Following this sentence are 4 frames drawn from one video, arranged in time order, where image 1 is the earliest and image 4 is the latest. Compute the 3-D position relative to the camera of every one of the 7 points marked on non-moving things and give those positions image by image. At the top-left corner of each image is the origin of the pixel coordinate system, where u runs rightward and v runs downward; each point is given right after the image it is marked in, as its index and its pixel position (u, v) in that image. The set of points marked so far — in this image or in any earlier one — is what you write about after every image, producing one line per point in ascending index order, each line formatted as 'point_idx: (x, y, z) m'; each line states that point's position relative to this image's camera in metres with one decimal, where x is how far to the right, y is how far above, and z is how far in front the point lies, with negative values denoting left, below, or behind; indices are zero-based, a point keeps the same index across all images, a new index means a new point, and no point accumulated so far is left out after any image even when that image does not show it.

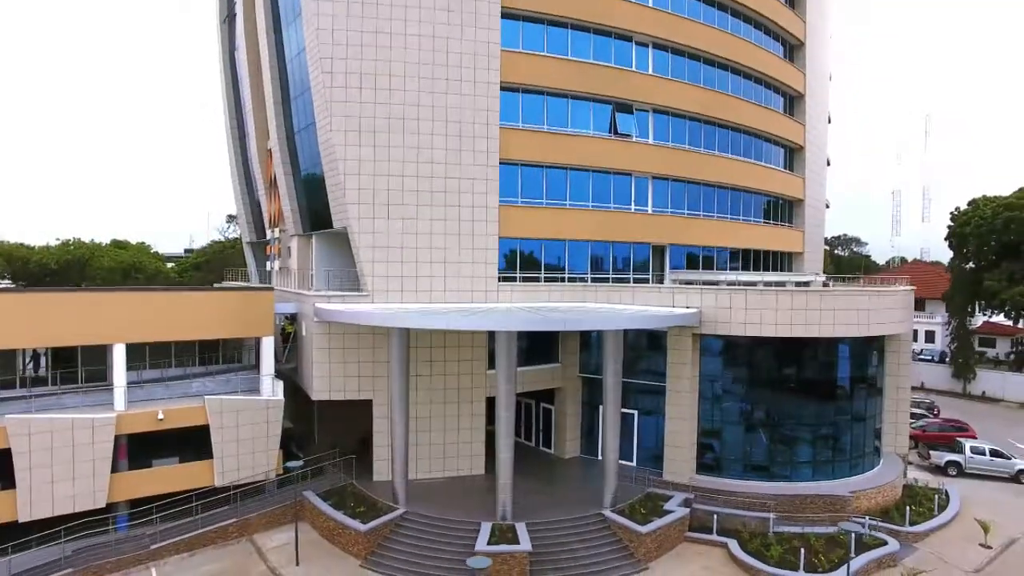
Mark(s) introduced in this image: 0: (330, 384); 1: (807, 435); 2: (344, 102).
0: (-5.2, -2.8, +18.0) m
1: (+9.0, -4.5, +19.0) m
2: (-5.0, +5.3, +18.4) m
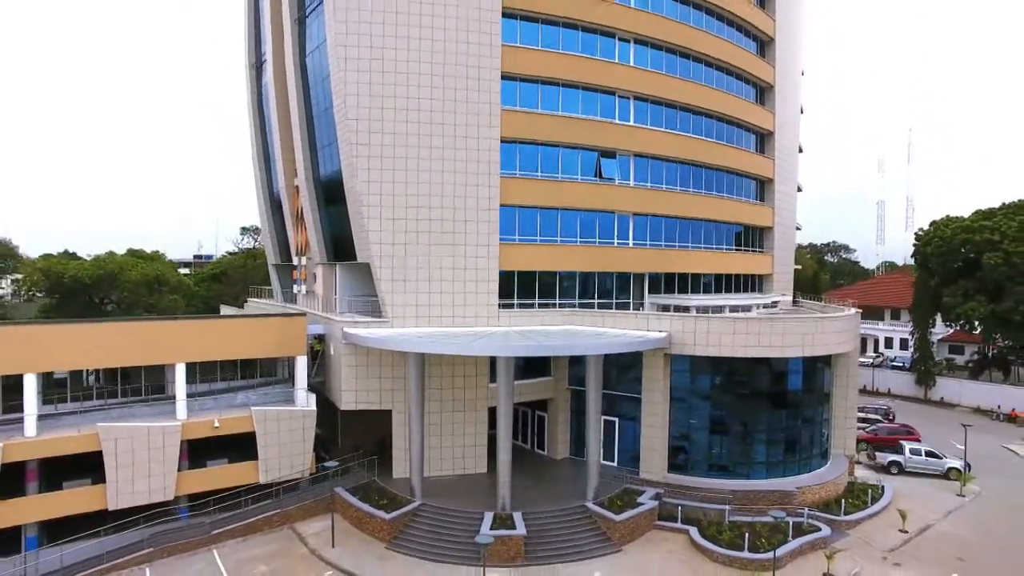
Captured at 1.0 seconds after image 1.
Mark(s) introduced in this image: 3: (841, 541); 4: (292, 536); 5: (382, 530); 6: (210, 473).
0: (-5.3, -3.7, +21.2) m
1: (+9.0, -5.4, +22.2) m
2: (-5.1, +4.4, +21.6) m
3: (+10.0, -7.7, +19.0) m
4: (-6.8, -7.7, +19.2) m
5: (-3.8, -7.2, +18.3) m
6: (-9.5, -5.9, +19.6) m
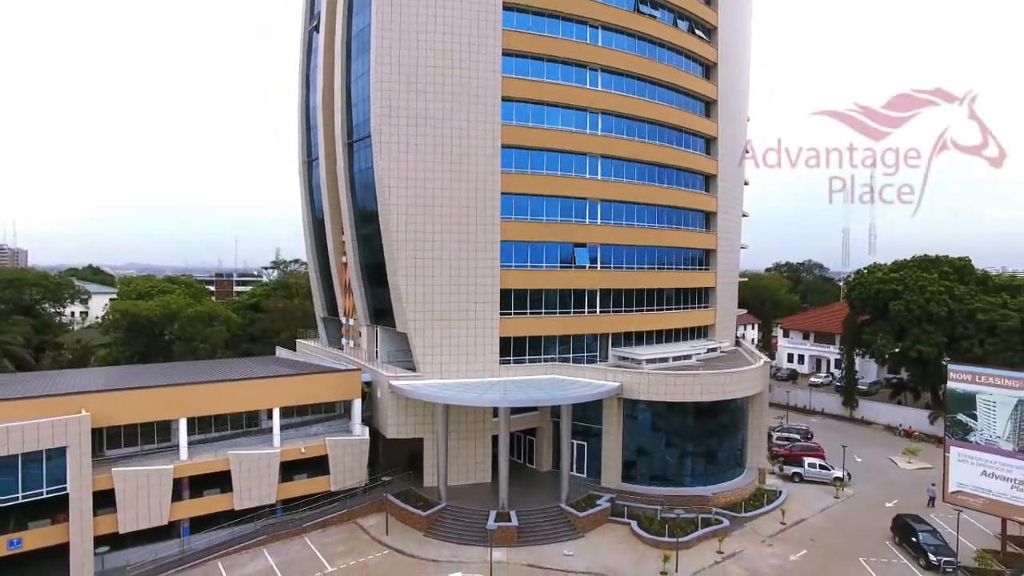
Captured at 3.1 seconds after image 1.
0: (-5.4, -6.7, +29.6) m
1: (+8.8, -8.4, +30.6) m
2: (-5.2, +1.4, +30.0) m
3: (+9.9, -10.7, +27.4) m
4: (-7.0, -10.7, +27.6) m
5: (-4.0, -10.2, +26.7) m
6: (-9.7, -8.9, +28.0) m
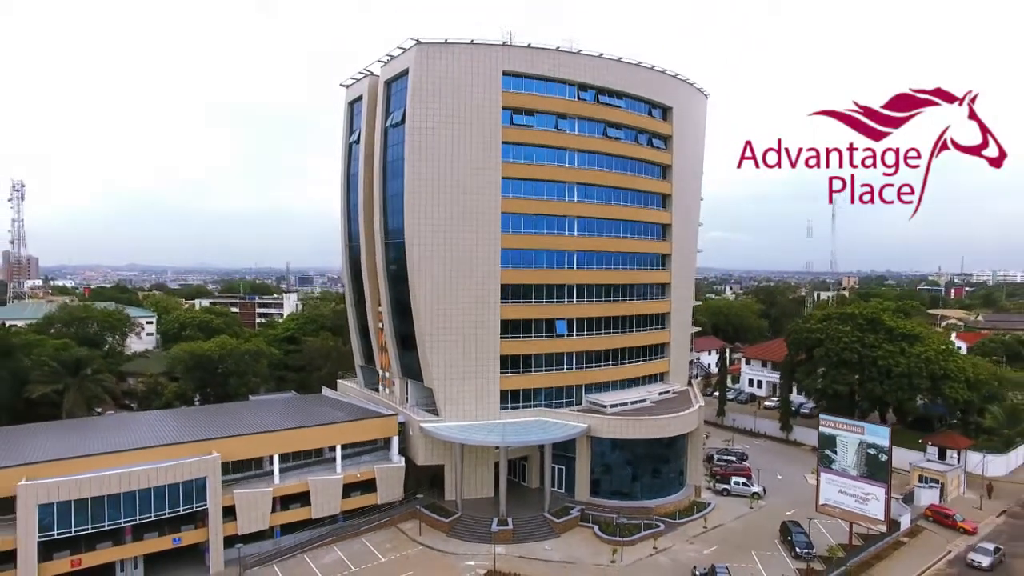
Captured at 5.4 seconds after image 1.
0: (-5.6, -11.1, +40.4) m
1: (+8.6, -12.7, +41.4) m
2: (-5.4, -3.0, +40.8) m
3: (+9.7, -15.1, +38.2) m
4: (-7.1, -15.1, +38.4) m
5: (-4.1, -14.6, +37.5) m
6: (-9.8, -13.3, +38.8) m
